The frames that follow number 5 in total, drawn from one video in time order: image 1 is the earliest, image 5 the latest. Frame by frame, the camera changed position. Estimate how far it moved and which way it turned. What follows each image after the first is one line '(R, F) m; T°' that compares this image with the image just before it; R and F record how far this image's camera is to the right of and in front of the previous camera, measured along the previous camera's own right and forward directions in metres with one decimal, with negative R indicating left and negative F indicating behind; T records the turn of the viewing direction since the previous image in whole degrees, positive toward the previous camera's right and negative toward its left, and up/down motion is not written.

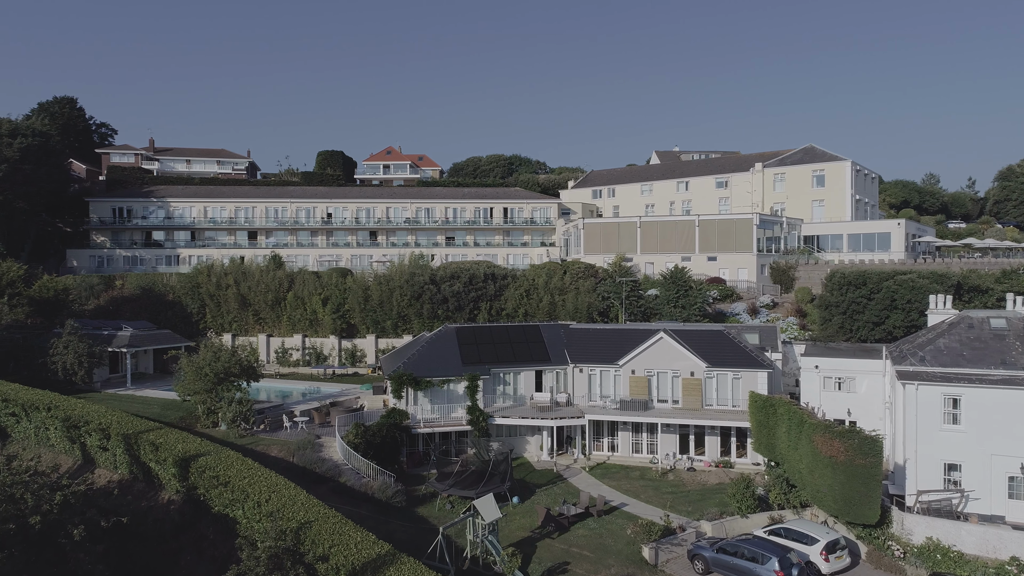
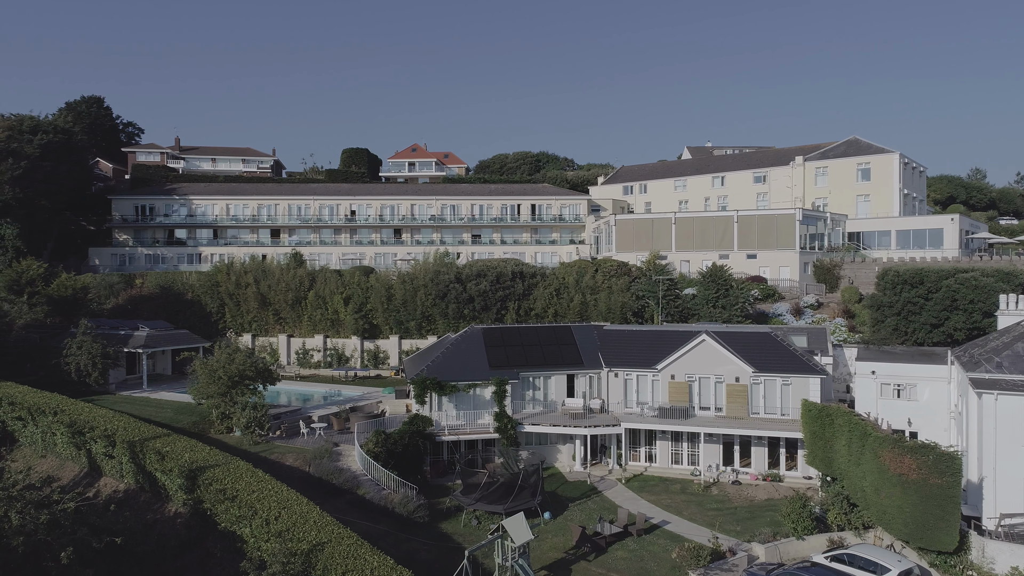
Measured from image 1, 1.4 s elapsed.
(-0.2, +1.9) m; -2°
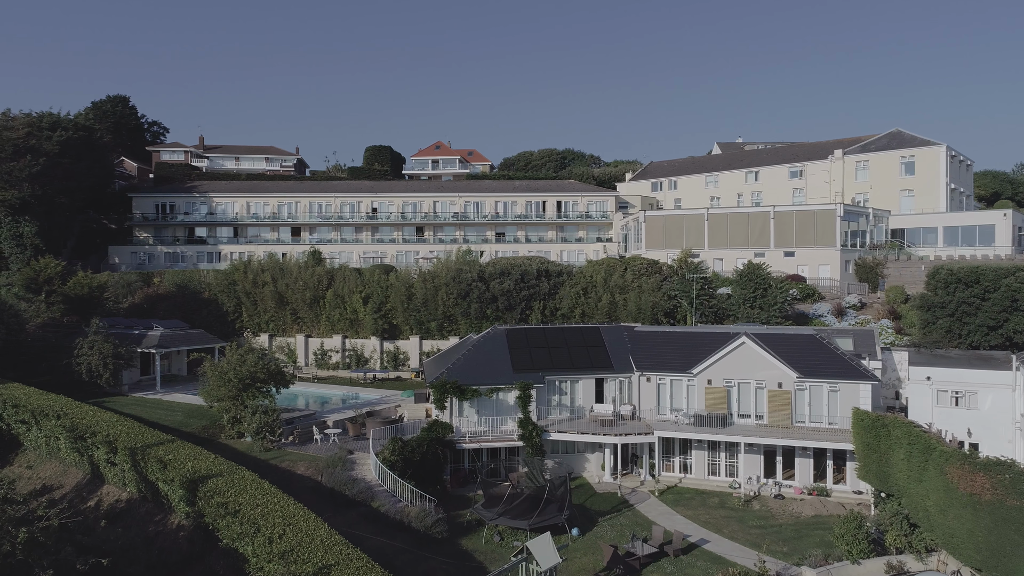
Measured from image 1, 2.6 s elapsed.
(0.0, +1.7) m; -2°
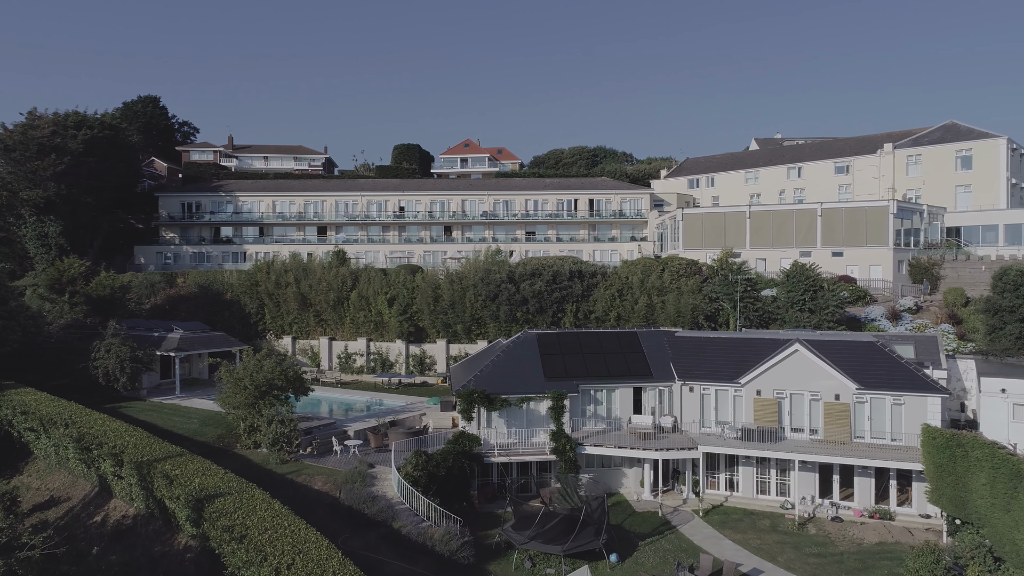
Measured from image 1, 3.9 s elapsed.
(-0.1, +1.8) m; -2°
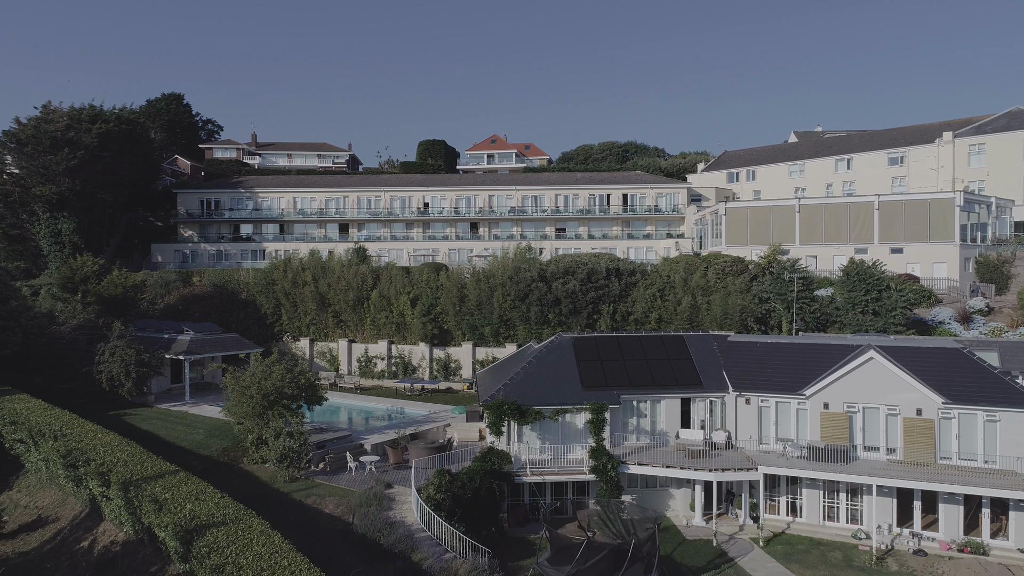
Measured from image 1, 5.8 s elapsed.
(-0.3, +2.6) m; -2°
